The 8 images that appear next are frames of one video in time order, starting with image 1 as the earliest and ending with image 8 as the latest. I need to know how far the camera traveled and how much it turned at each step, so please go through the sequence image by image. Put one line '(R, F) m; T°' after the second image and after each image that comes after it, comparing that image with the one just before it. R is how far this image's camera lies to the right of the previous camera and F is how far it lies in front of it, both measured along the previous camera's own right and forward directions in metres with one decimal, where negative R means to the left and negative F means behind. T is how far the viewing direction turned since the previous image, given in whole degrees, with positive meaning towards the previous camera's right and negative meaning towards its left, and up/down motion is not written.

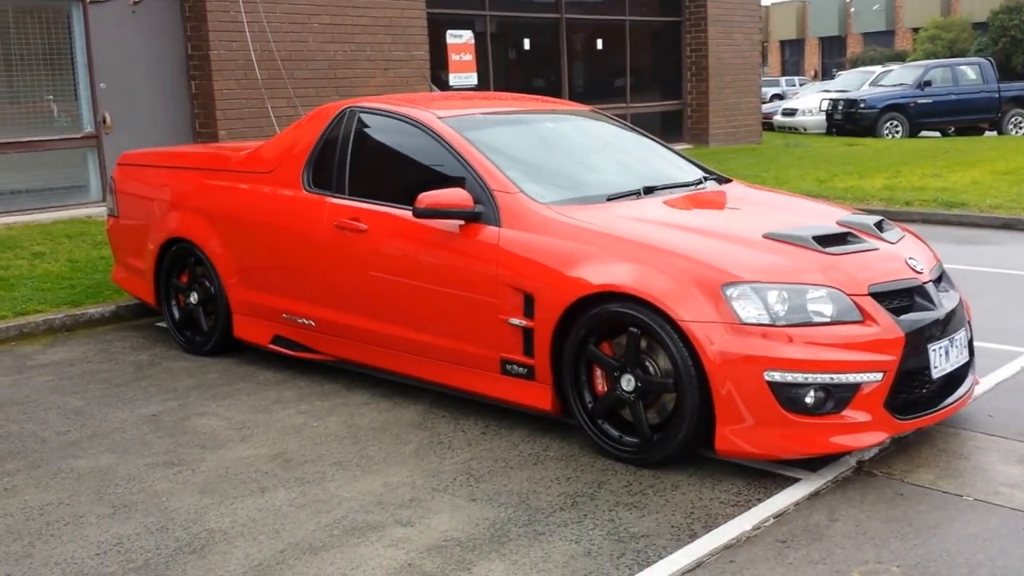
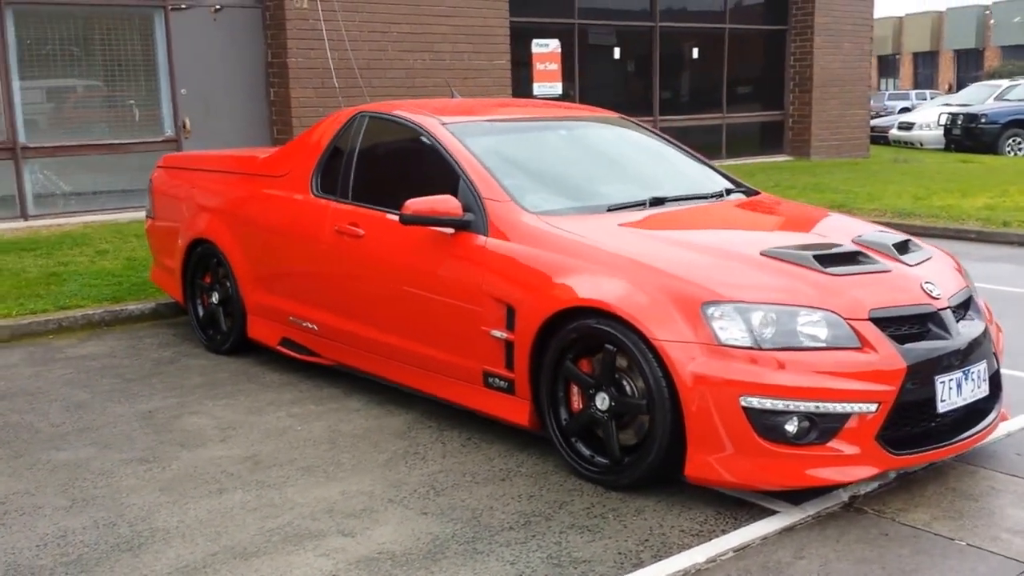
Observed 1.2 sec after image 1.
(+0.6, +0.2) m; -6°
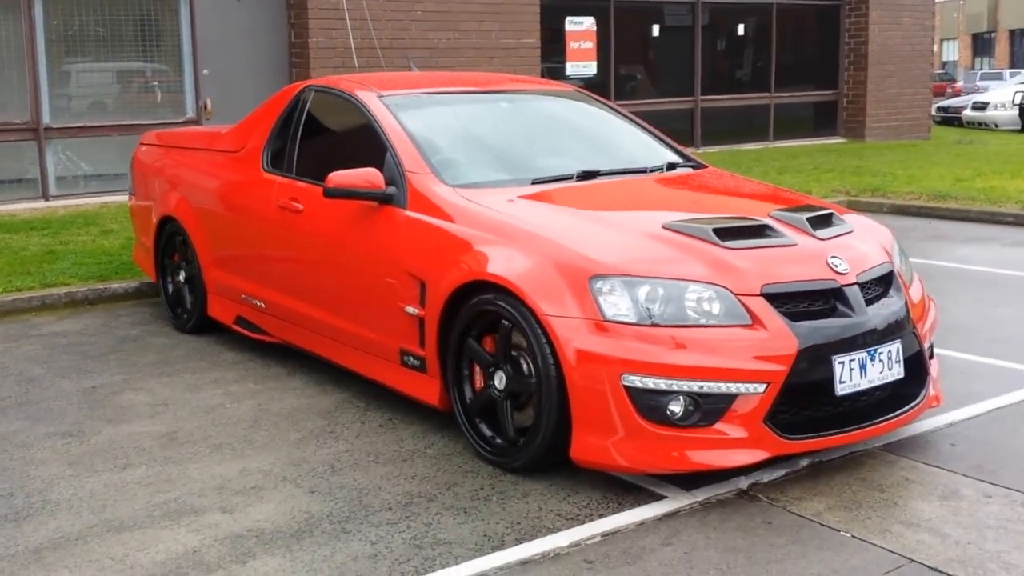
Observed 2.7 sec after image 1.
(+0.7, 0.0) m; -4°
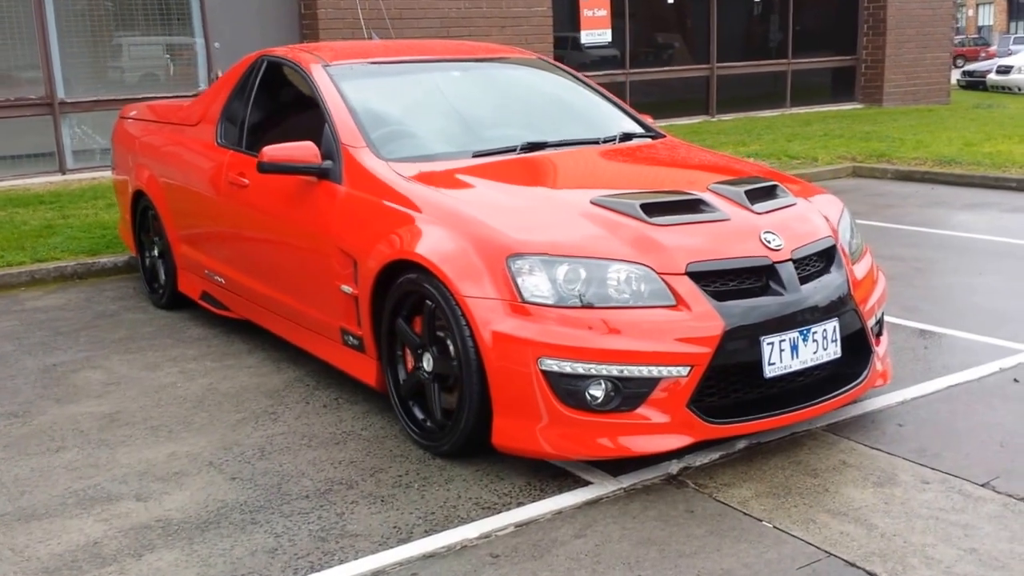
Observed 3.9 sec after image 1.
(+0.5, +0.2) m; -3°
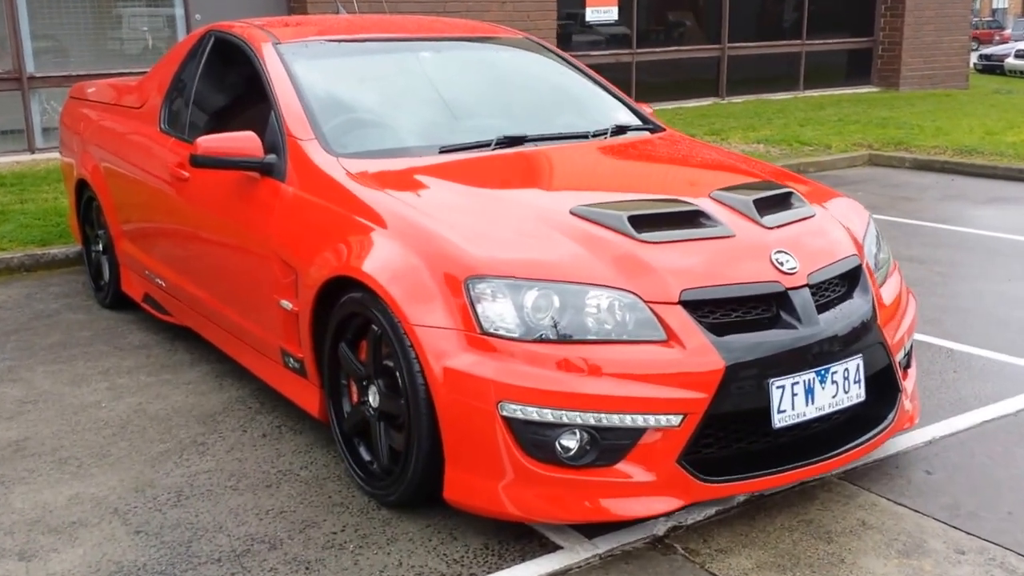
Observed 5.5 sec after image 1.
(+0.1, +0.7) m; 0°
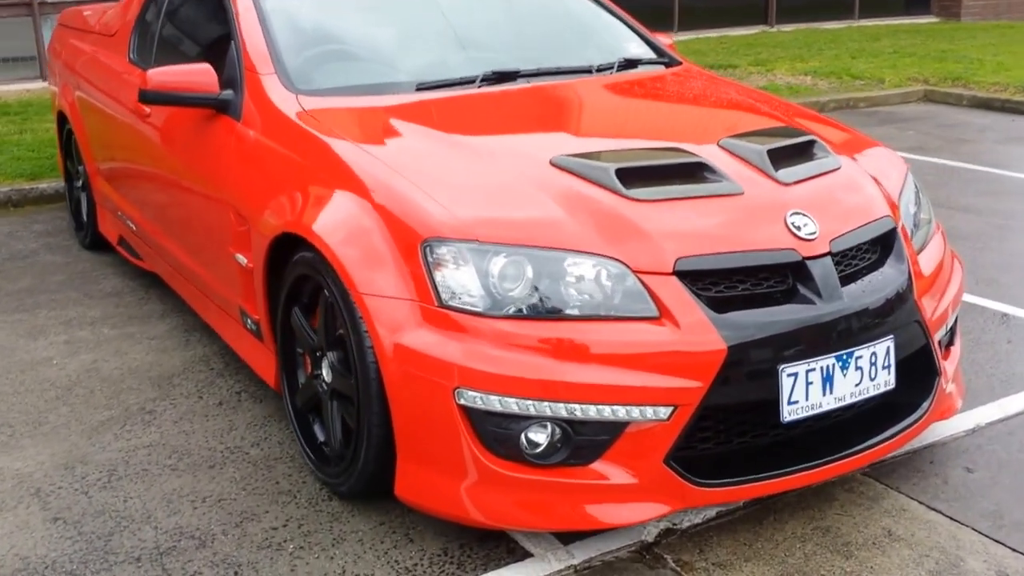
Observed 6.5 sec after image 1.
(+0.2, +0.5) m; -2°
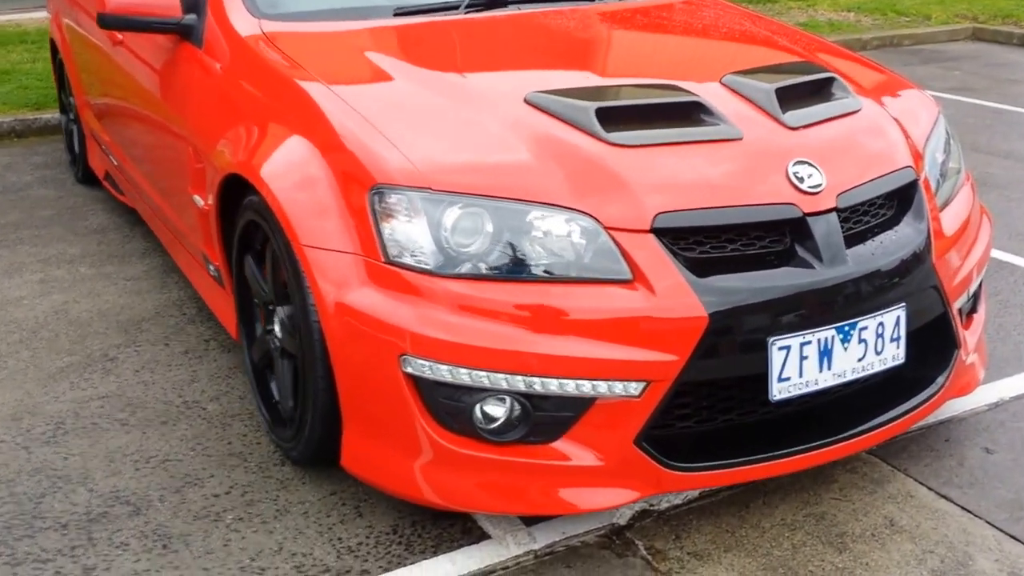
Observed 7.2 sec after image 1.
(+0.2, +0.3) m; -2°
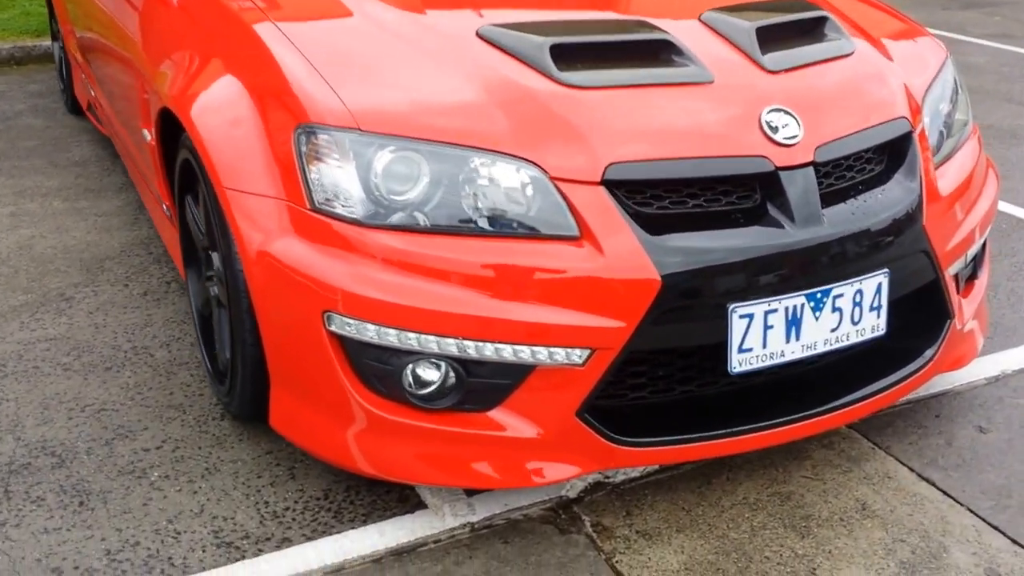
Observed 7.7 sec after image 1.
(+0.2, +0.2) m; -2°
